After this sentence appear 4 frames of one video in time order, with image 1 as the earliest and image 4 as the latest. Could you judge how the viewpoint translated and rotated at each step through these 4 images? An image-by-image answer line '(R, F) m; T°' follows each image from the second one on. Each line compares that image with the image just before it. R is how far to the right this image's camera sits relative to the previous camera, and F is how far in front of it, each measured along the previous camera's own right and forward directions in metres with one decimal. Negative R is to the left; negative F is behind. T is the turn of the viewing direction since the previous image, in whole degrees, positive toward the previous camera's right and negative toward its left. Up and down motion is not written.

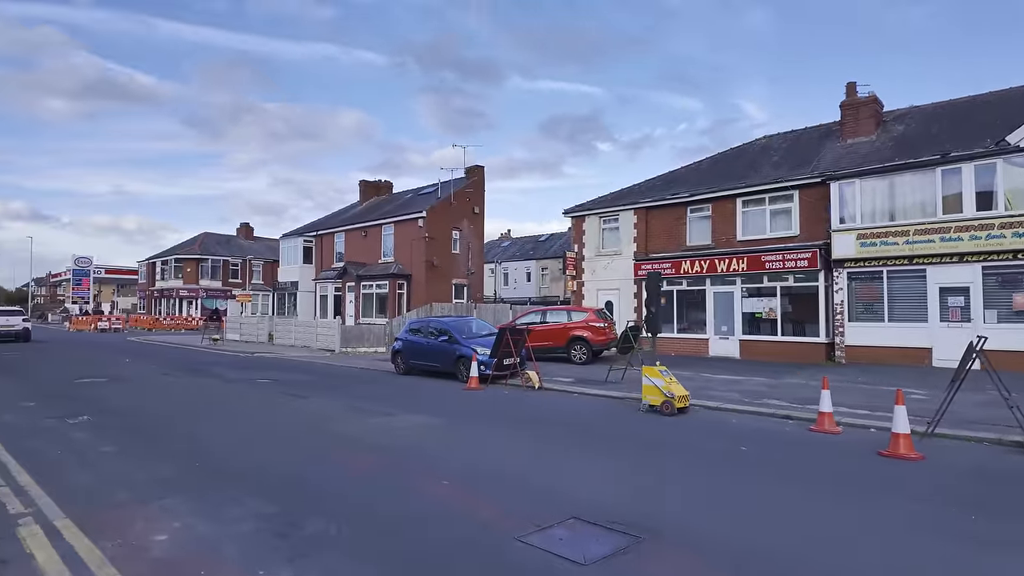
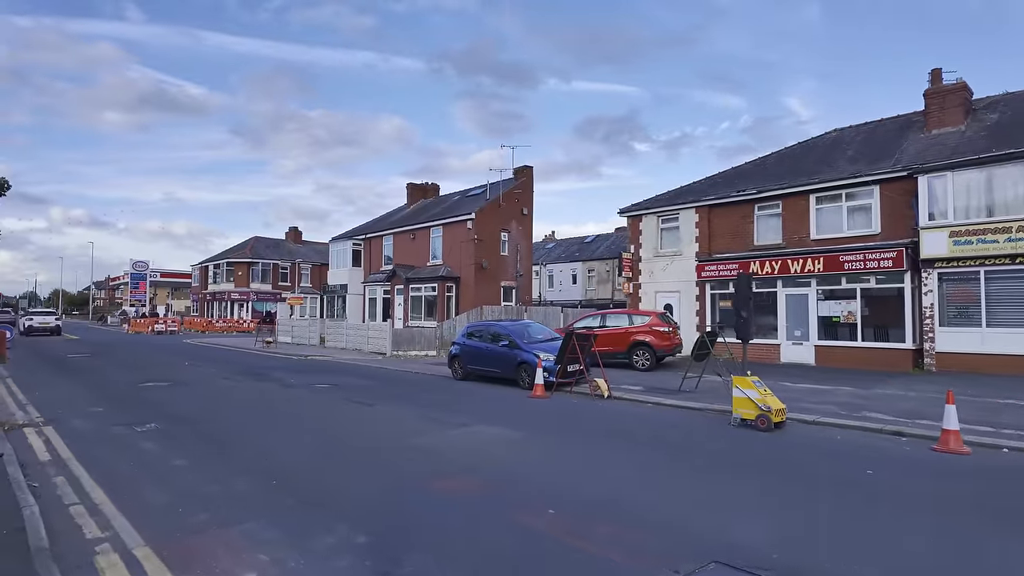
(-0.7, +0.6) m; -4°
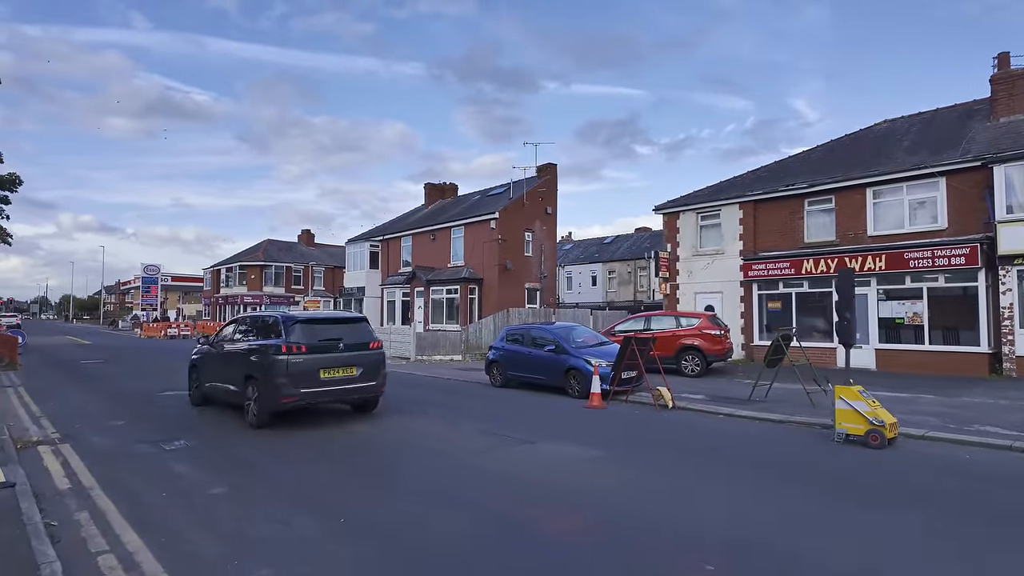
(-1.0, +1.1) m; -1°
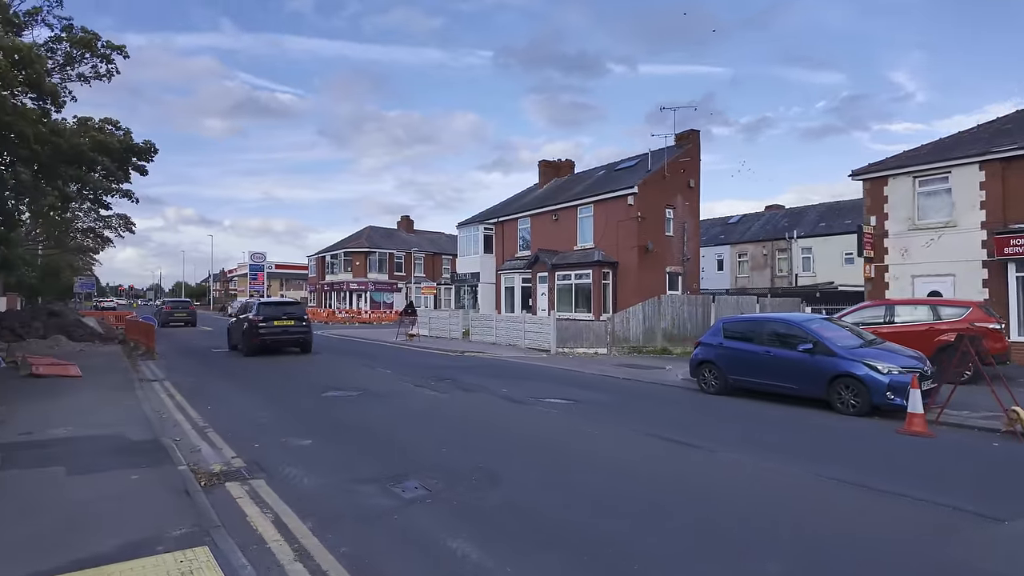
(-3.0, +2.8) m; -7°
